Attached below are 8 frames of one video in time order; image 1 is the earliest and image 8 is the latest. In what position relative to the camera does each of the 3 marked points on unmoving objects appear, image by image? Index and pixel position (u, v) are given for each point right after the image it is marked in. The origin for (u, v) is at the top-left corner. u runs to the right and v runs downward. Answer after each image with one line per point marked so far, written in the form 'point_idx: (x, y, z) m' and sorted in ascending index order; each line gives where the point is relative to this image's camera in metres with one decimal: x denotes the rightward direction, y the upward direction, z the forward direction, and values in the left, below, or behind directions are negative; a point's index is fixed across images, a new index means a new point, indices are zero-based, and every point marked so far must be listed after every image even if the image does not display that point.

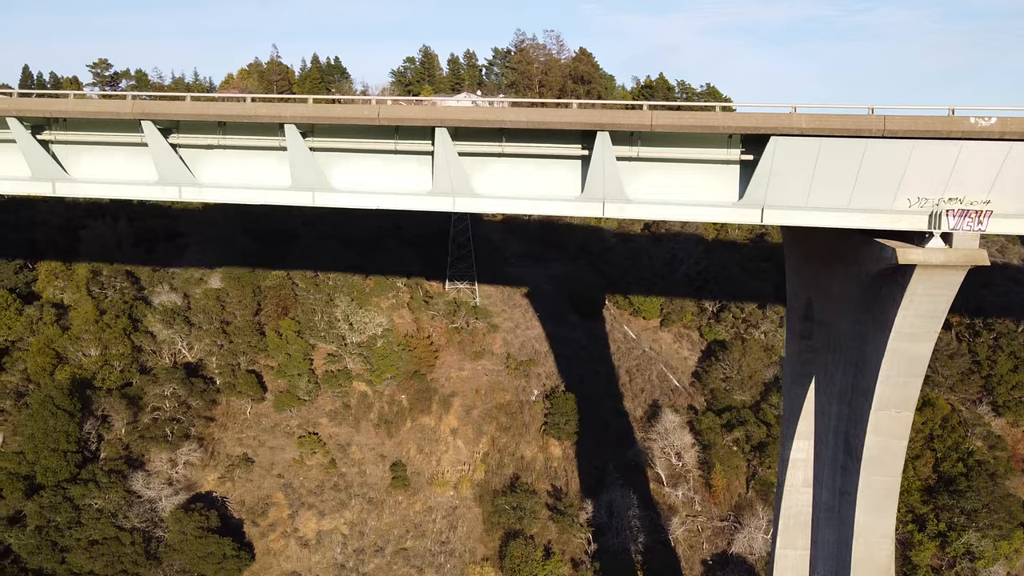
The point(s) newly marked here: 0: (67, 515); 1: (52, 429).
0: (-9.4, -4.8, +18.9) m
1: (-10.7, -3.3, +21.0) m
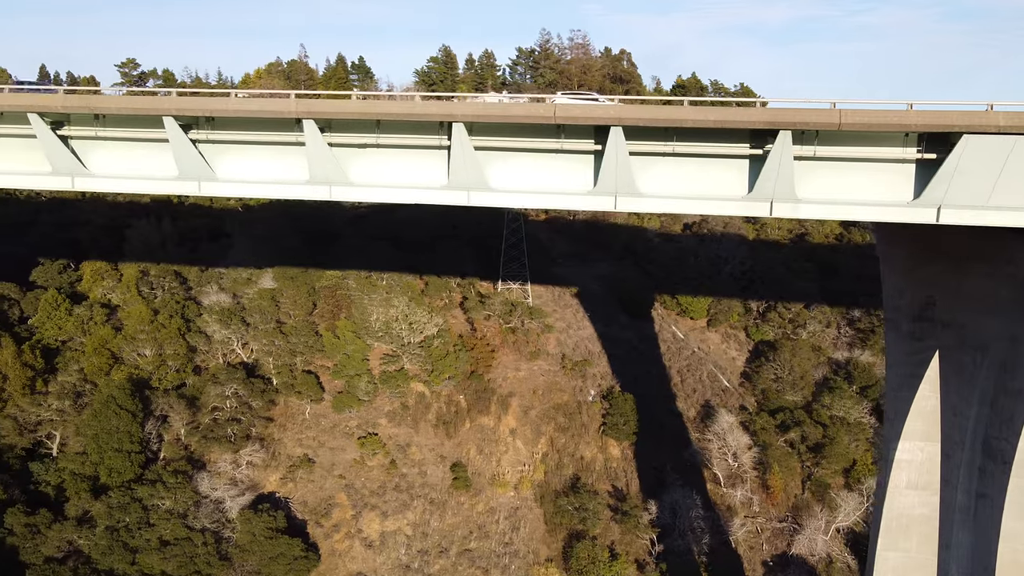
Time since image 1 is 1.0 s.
0: (-7.9, -4.8, +18.9) m
1: (-9.2, -3.3, +21.0) m
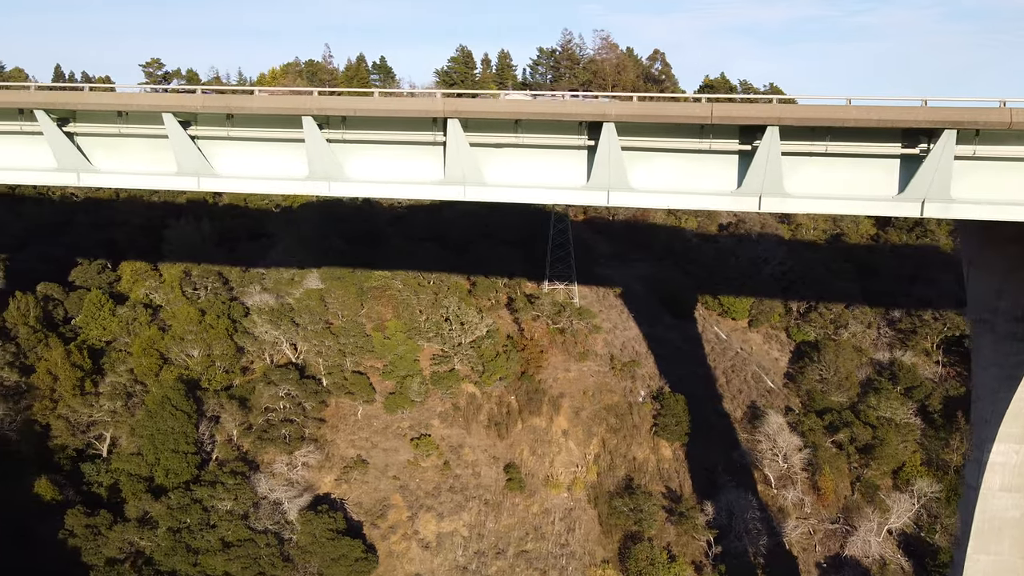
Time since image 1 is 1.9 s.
0: (-6.6, -4.8, +18.8) m
1: (-7.9, -3.3, +20.9) m
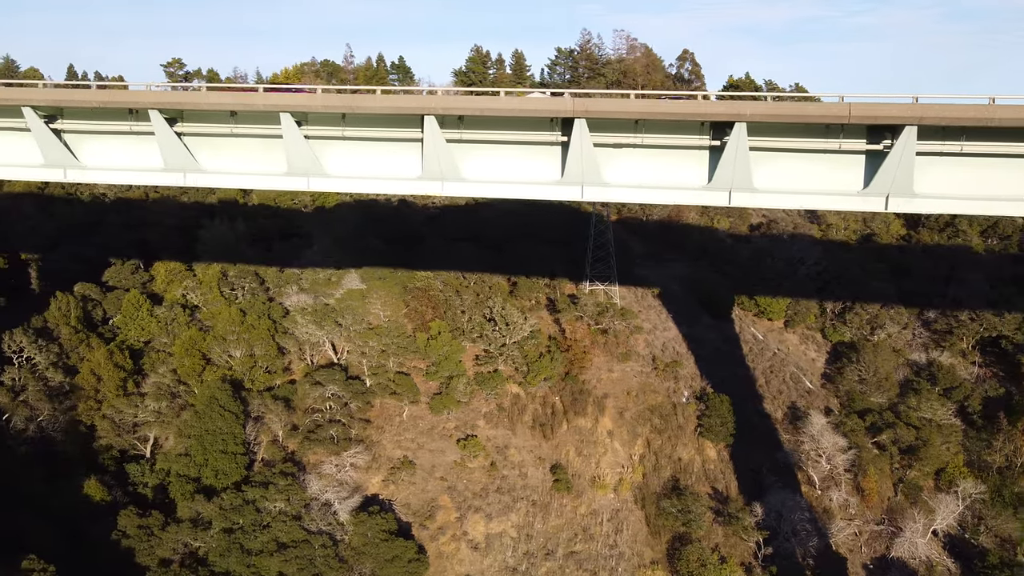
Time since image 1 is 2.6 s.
0: (-5.5, -4.8, +18.8) m
1: (-6.7, -3.3, +20.9) m
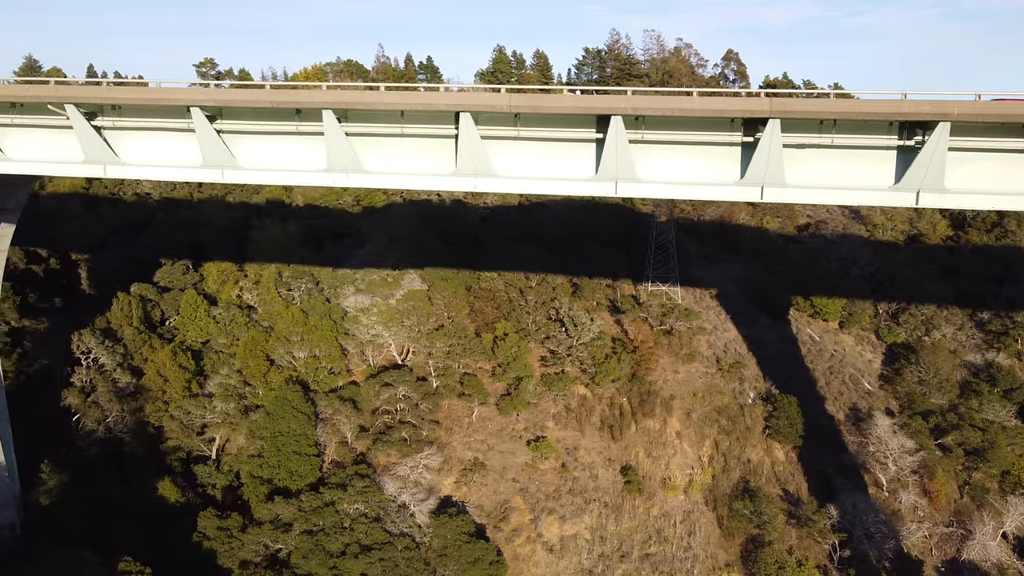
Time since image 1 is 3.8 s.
0: (-3.8, -4.8, +18.7) m
1: (-5.0, -3.3, +20.8) m
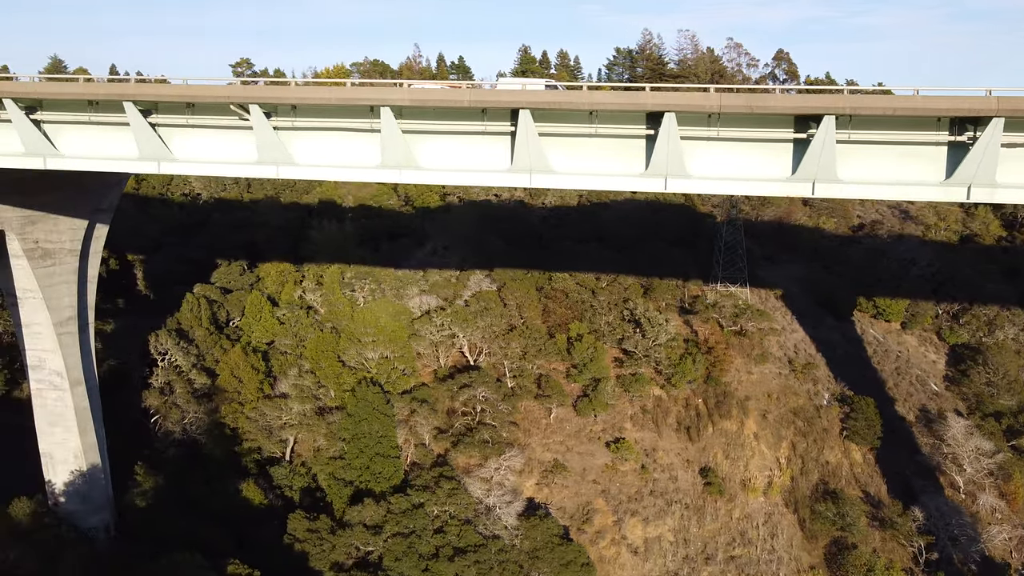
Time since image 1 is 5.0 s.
0: (-1.8, -4.9, +18.6) m
1: (-3.1, -3.4, +20.7) m
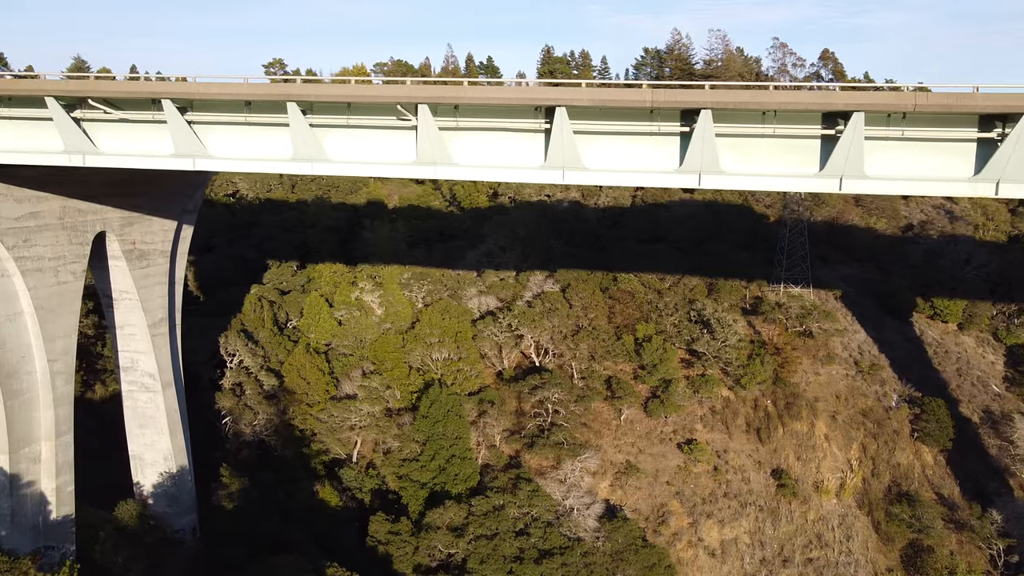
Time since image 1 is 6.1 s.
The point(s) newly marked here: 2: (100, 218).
0: (-0.1, -4.9, +18.5) m
1: (-1.4, -3.4, +20.6) m
2: (-6.7, +1.1, +14.6) m
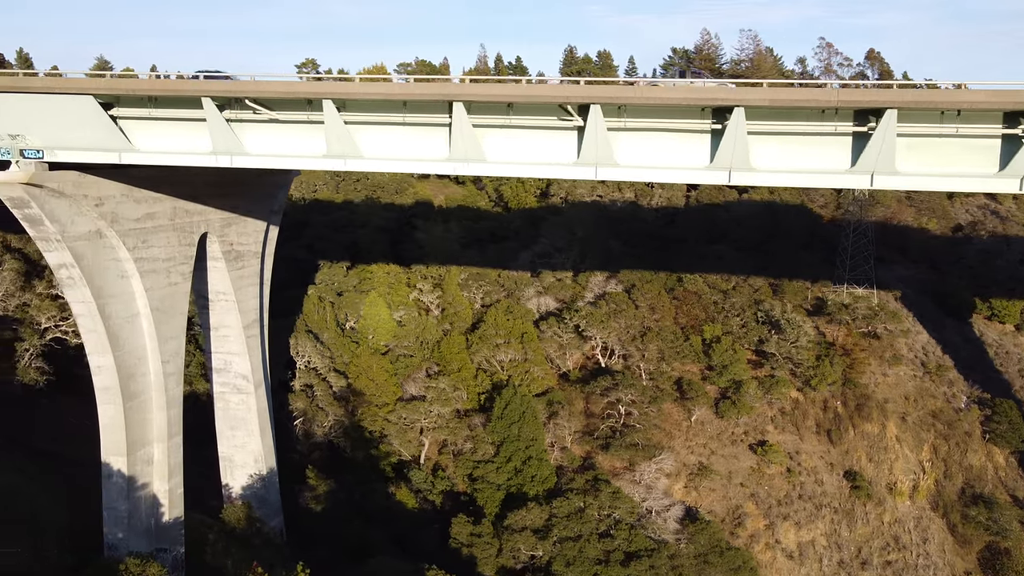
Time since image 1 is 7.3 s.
0: (+1.6, -4.9, +18.4) m
1: (+0.3, -3.4, +20.6) m
2: (-5.0, +1.1, +14.5) m
